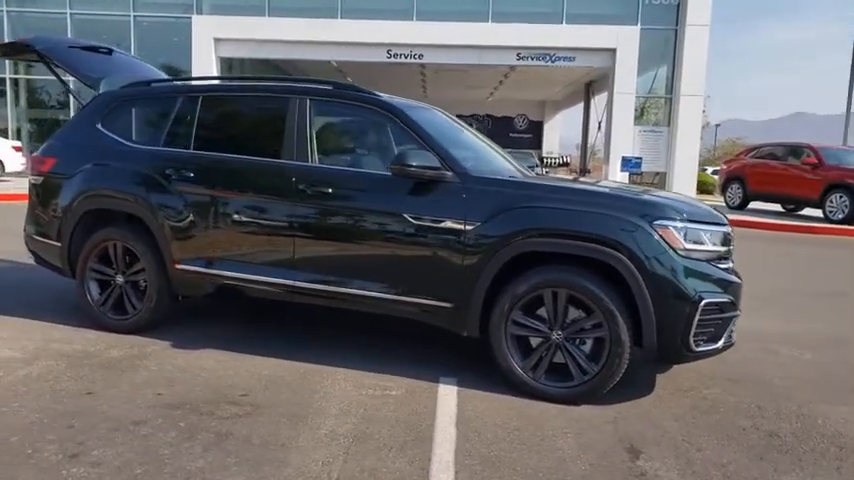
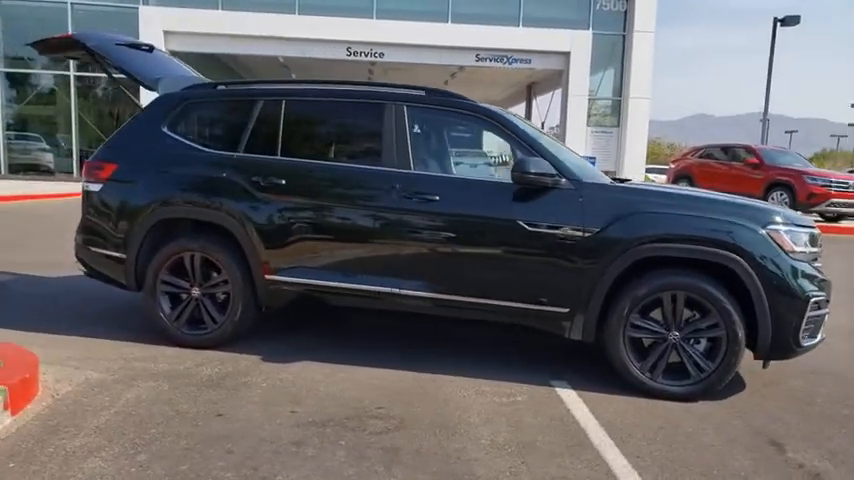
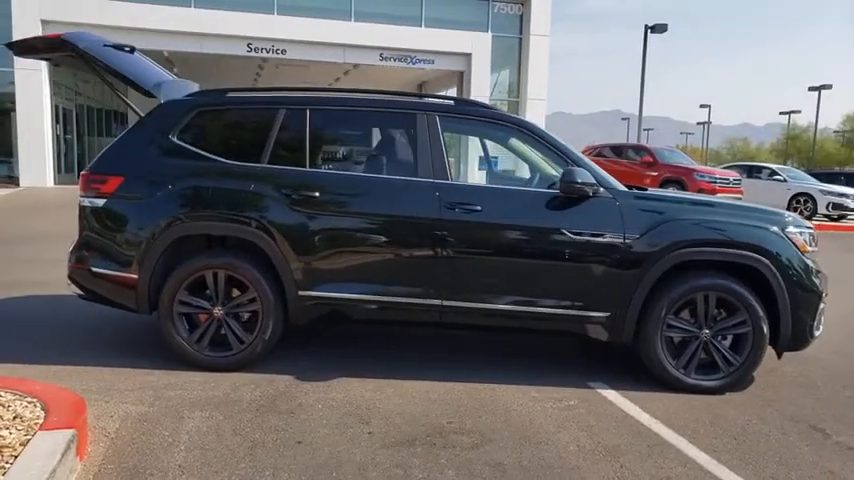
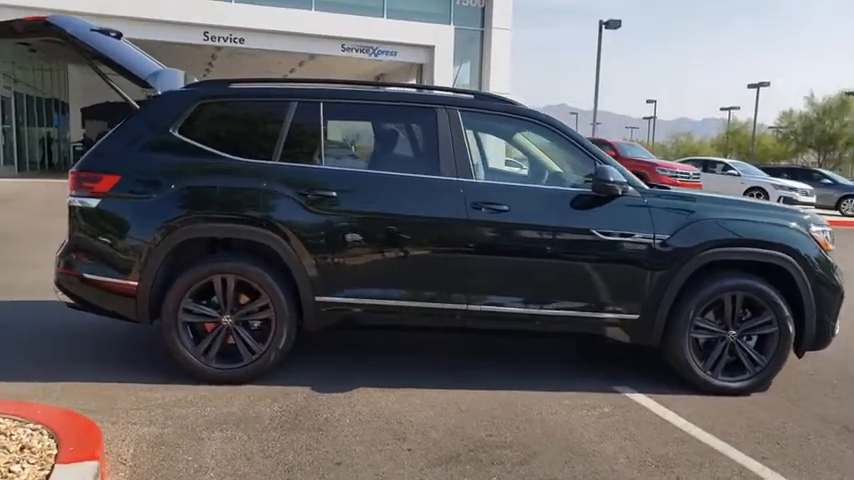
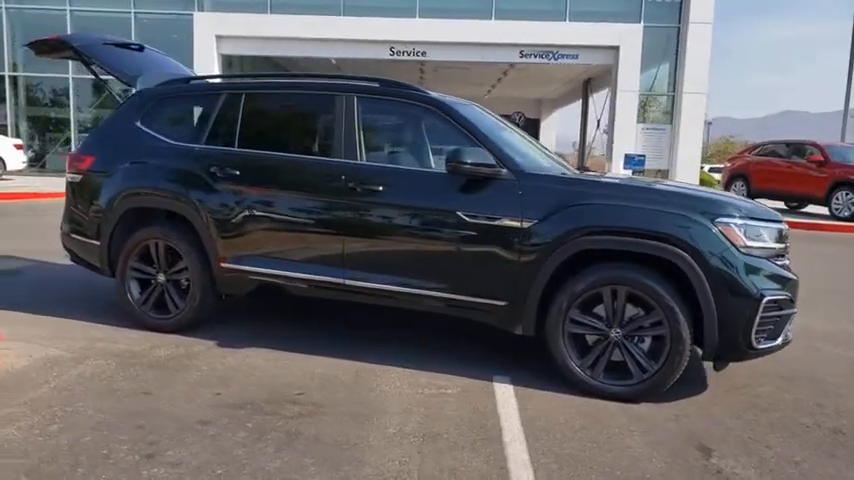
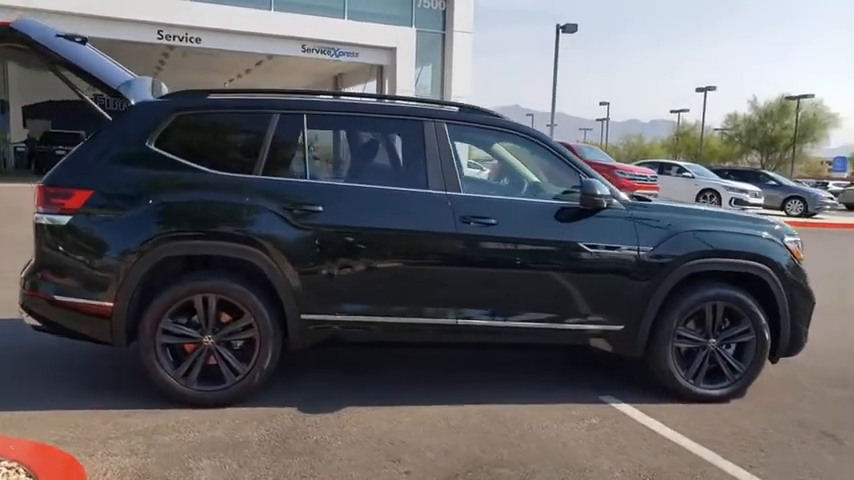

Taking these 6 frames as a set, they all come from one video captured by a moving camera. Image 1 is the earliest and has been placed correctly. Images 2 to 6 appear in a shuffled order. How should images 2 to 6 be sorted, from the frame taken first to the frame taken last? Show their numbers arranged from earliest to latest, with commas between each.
5, 2, 3, 4, 6
